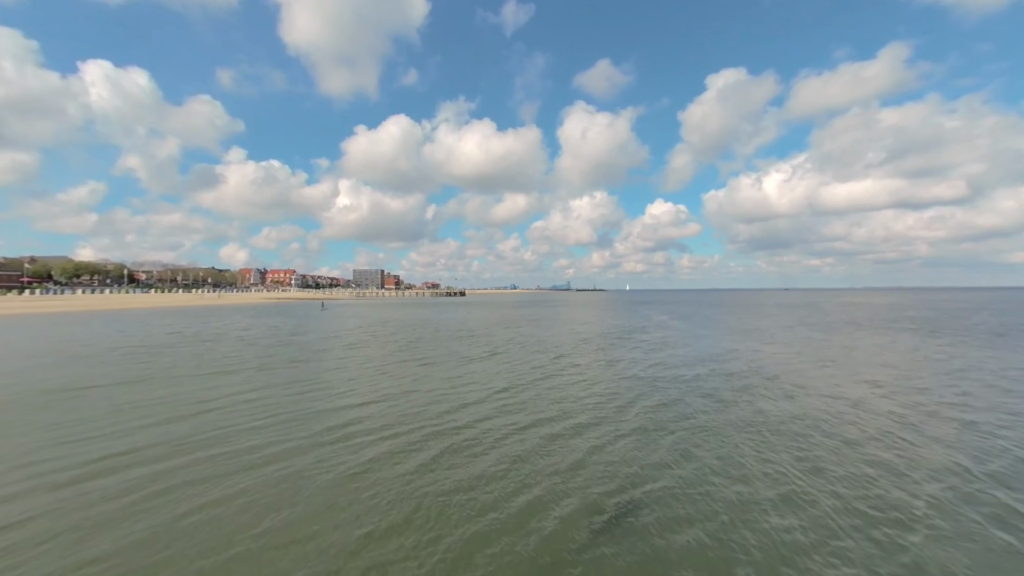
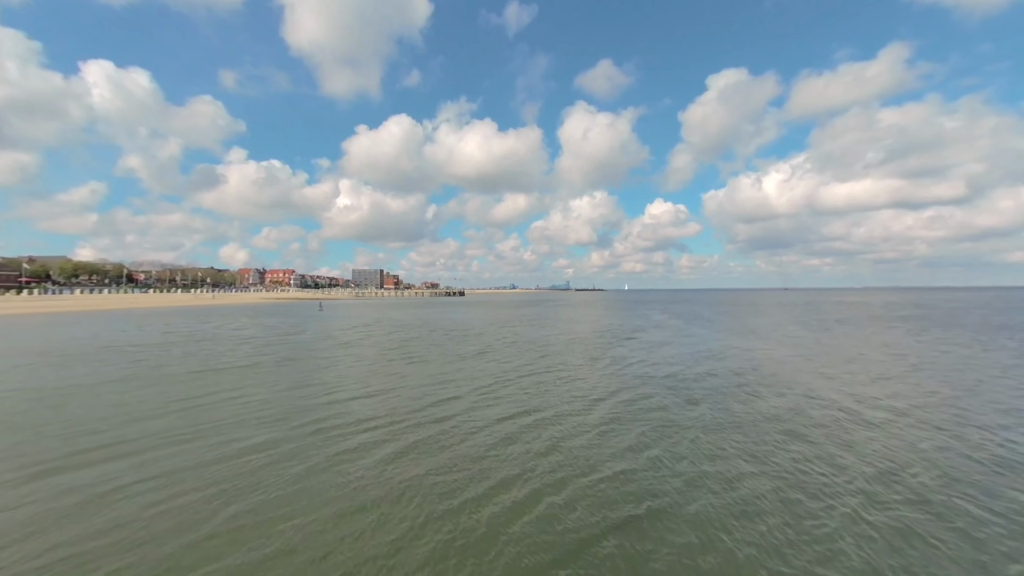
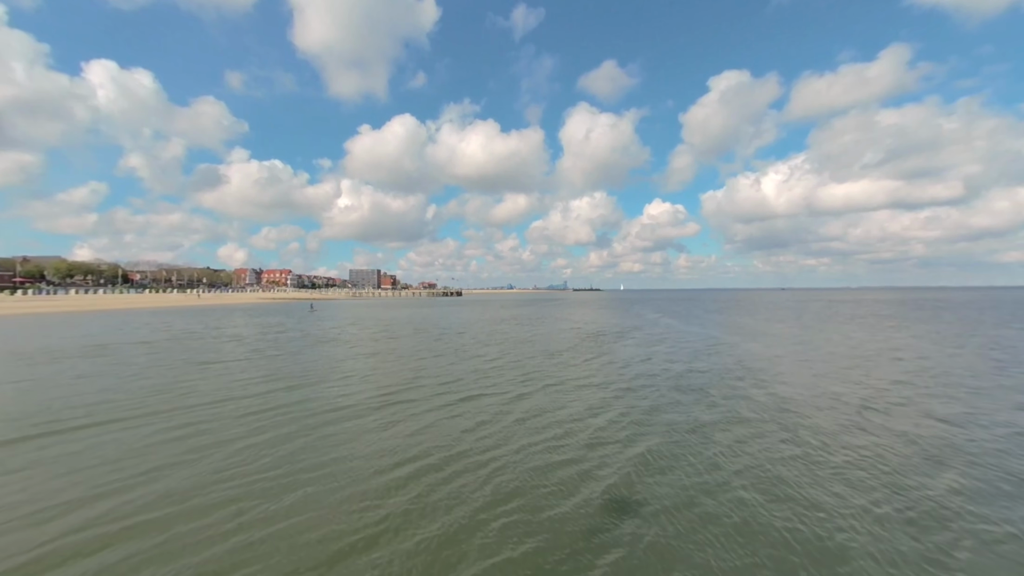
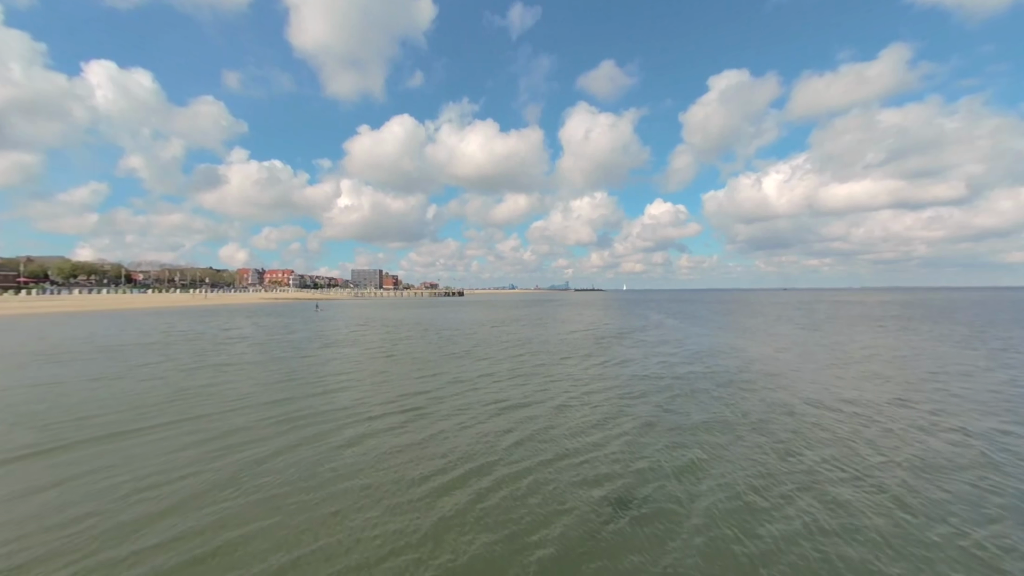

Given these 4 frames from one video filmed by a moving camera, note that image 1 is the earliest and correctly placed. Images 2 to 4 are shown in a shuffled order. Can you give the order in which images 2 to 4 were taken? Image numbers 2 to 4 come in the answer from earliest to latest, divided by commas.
2, 4, 3
